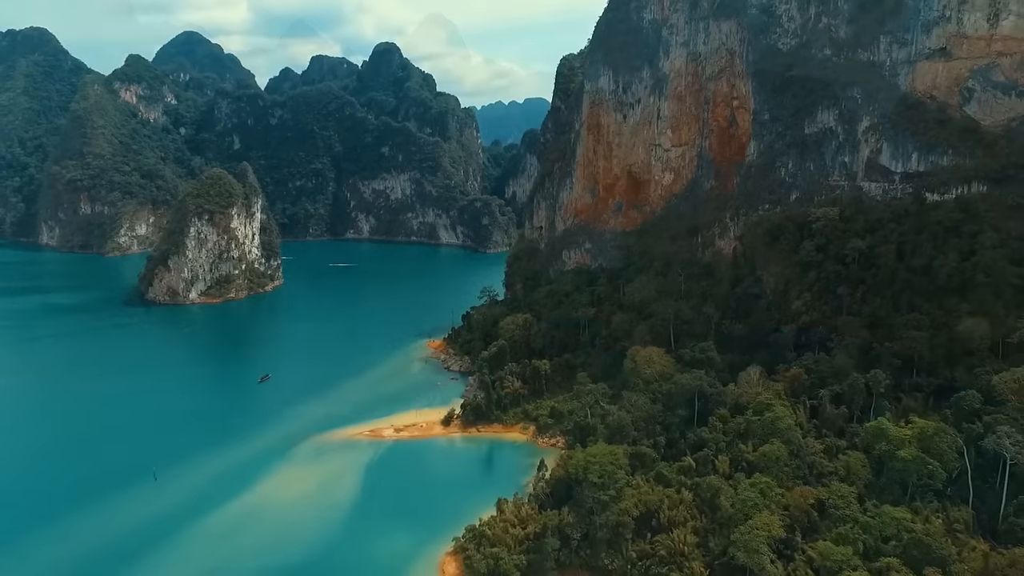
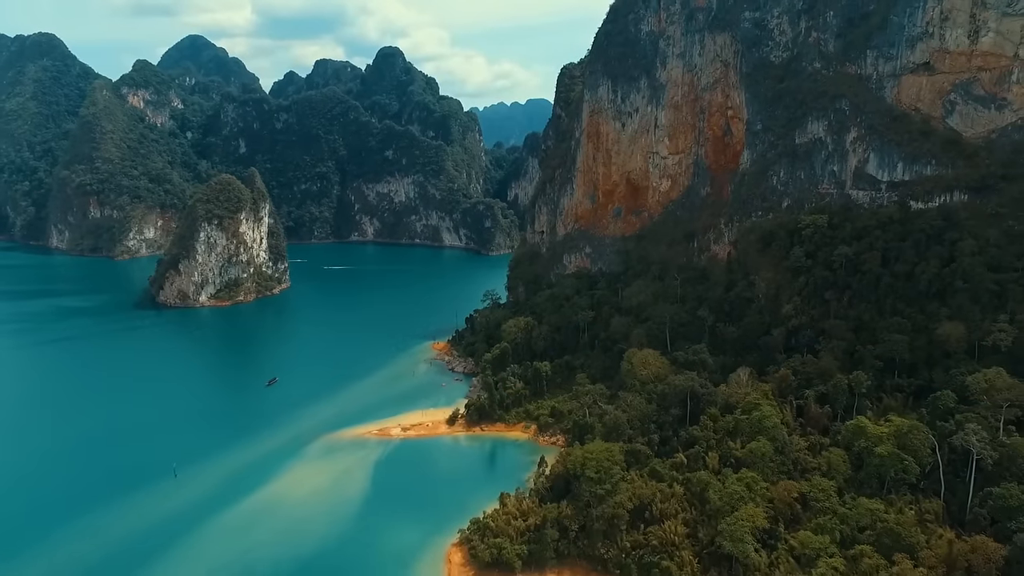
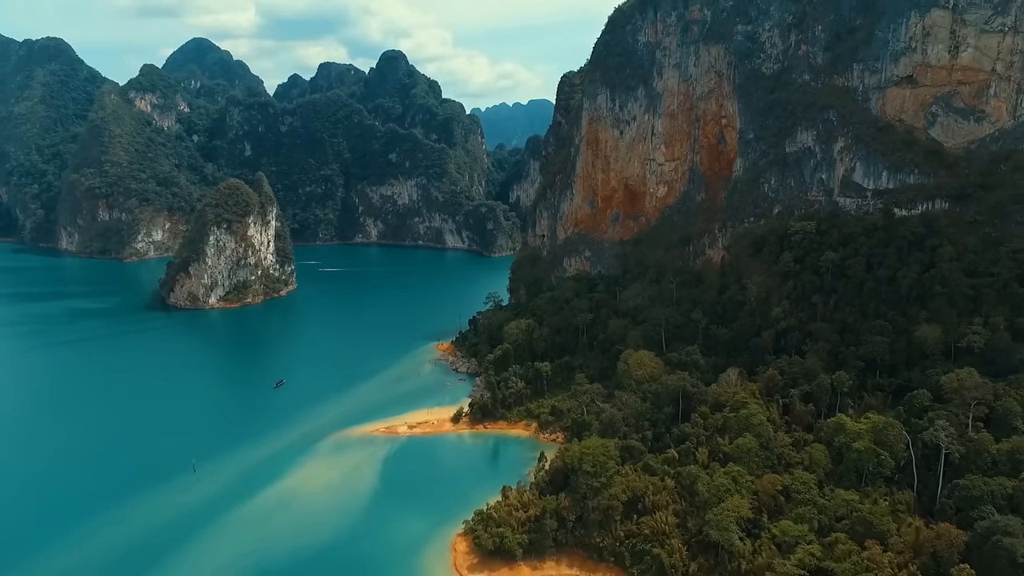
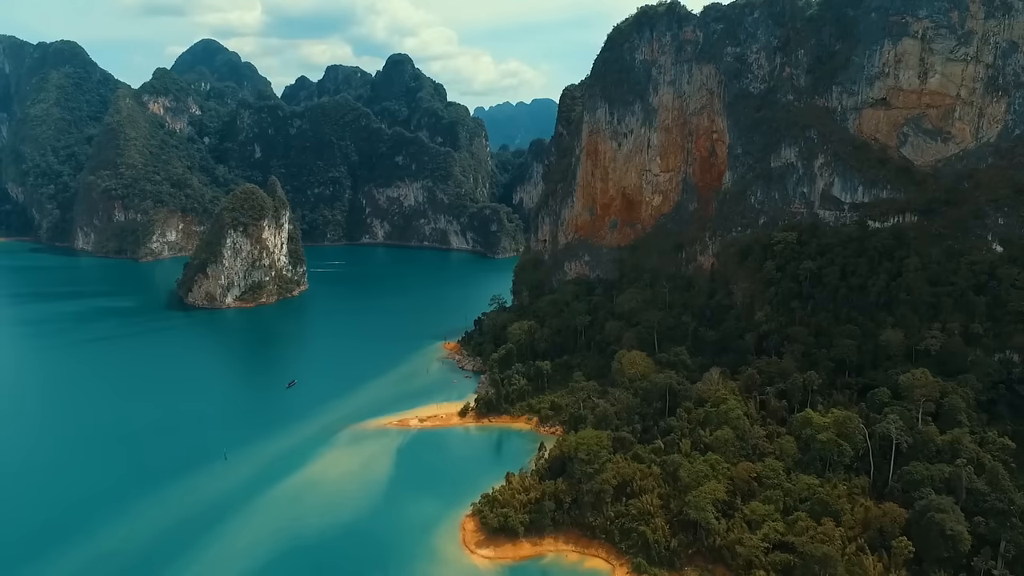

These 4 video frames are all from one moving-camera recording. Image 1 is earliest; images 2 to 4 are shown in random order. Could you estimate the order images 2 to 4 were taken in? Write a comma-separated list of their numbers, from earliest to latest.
2, 3, 4
